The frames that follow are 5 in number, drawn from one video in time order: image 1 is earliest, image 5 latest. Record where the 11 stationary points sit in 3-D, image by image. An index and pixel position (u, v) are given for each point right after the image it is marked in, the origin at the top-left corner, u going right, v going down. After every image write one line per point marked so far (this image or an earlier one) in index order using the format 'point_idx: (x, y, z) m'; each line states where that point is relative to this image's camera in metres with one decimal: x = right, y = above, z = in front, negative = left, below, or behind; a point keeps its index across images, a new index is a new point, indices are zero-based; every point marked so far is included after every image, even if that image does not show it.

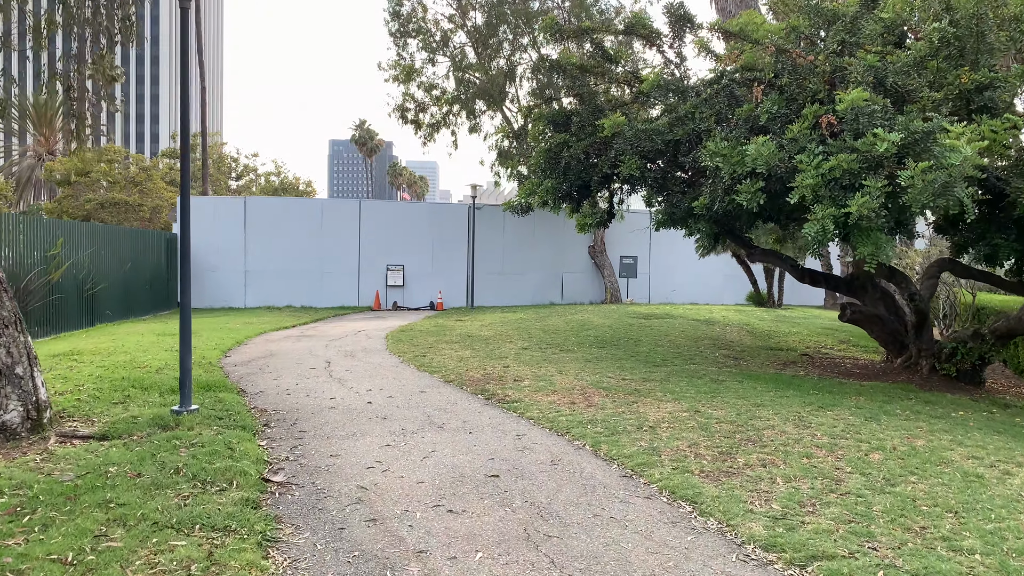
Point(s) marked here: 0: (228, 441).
0: (-1.9, -1.0, +5.5) m
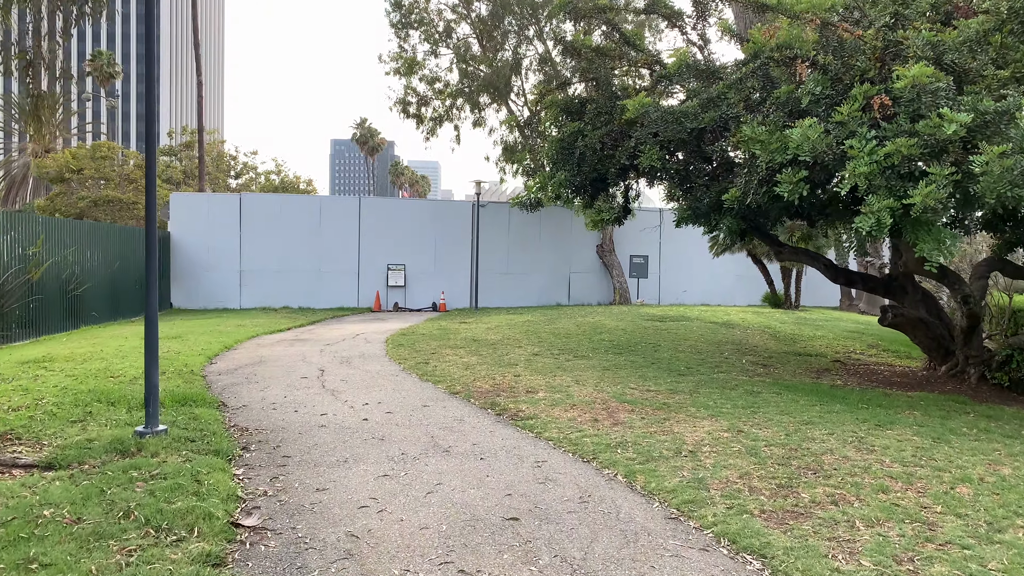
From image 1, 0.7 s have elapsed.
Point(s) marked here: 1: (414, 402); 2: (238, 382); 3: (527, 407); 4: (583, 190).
0: (-1.8, -1.1, +4.7) m
1: (-0.9, -1.0, +7.1) m
2: (-2.8, -0.9, +8.1) m
3: (+0.1, -1.0, +6.9) m
4: (+1.0, +1.4, +11.1) m
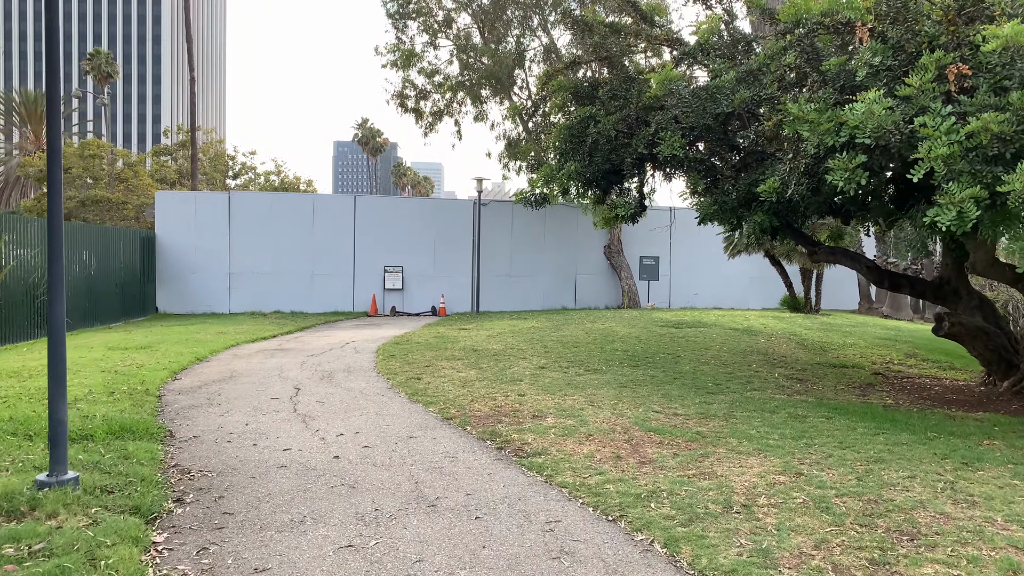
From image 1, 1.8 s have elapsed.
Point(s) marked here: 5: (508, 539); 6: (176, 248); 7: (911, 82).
0: (-1.8, -1.1, +3.5) m
1: (-0.8, -1.0, +5.9) m
2: (-2.7, -1.0, +7.0) m
3: (+0.2, -1.1, +5.8) m
4: (+1.0, +1.3, +10.0) m
5: (0.0, -1.2, +3.8) m
6: (-8.1, +1.0, +19.5) m
7: (+2.9, +1.5, +5.9) m
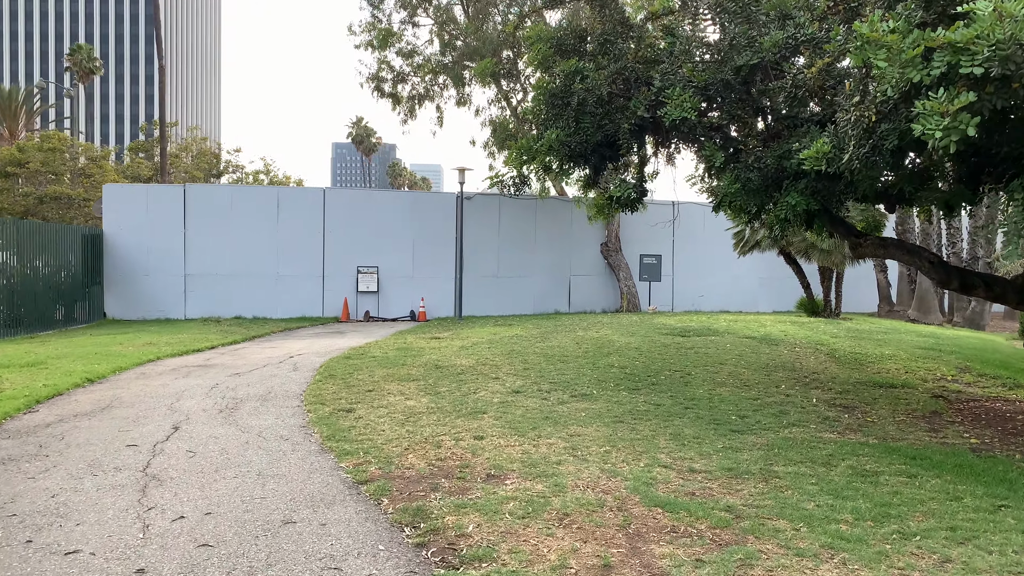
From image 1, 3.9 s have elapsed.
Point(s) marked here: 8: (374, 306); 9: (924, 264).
0: (-2.1, -1.1, +1.5) m
1: (-1.1, -1.1, +3.9) m
2: (-3.0, -1.0, +4.9) m
3: (-0.2, -1.1, +3.7) m
4: (+0.7, +1.3, +8.0) m
5: (-0.3, -1.2, +1.7) m
6: (-8.4, +0.9, +17.5) m
7: (+2.6, +1.5, +3.9) m
8: (-3.1, -0.4, +18.2) m
9: (+3.8, +0.2, +7.5) m
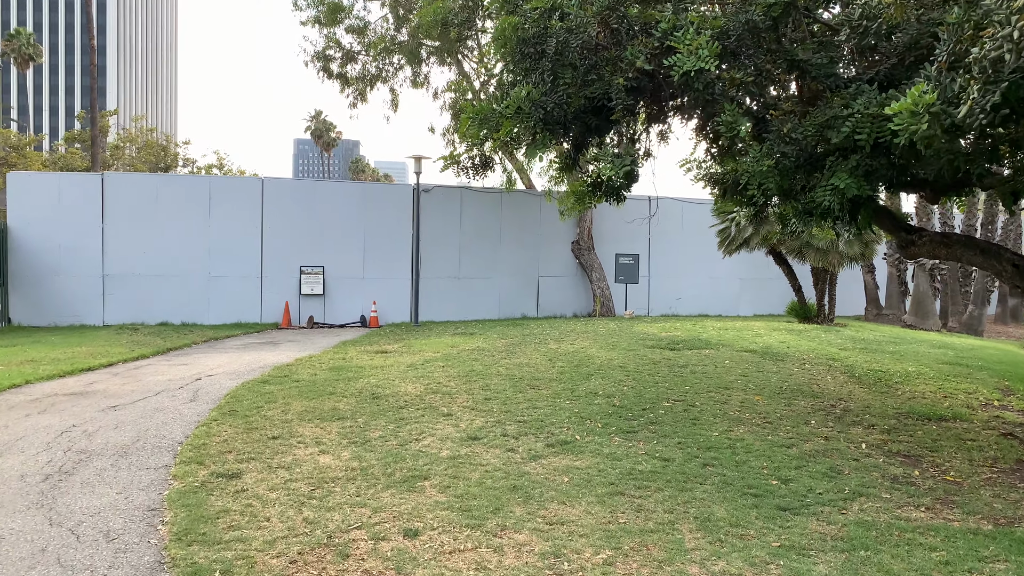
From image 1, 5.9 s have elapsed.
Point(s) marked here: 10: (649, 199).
0: (-2.2, -1.2, -0.5) m
1: (-1.3, -1.1, +2.0) m
2: (-3.2, -1.1, +3.0) m
3: (-0.3, -1.2, +1.9) m
4: (+0.4, +1.2, +6.1) m
5: (-0.4, -1.3, -0.1) m
6: (-9.2, +0.9, +15.3) m
7: (+2.4, +1.4, +2.1) m
8: (-3.9, -0.5, +16.2) m
9: (+3.5, +0.1, +5.8) m
10: (+3.2, +2.0, +18.6) m
